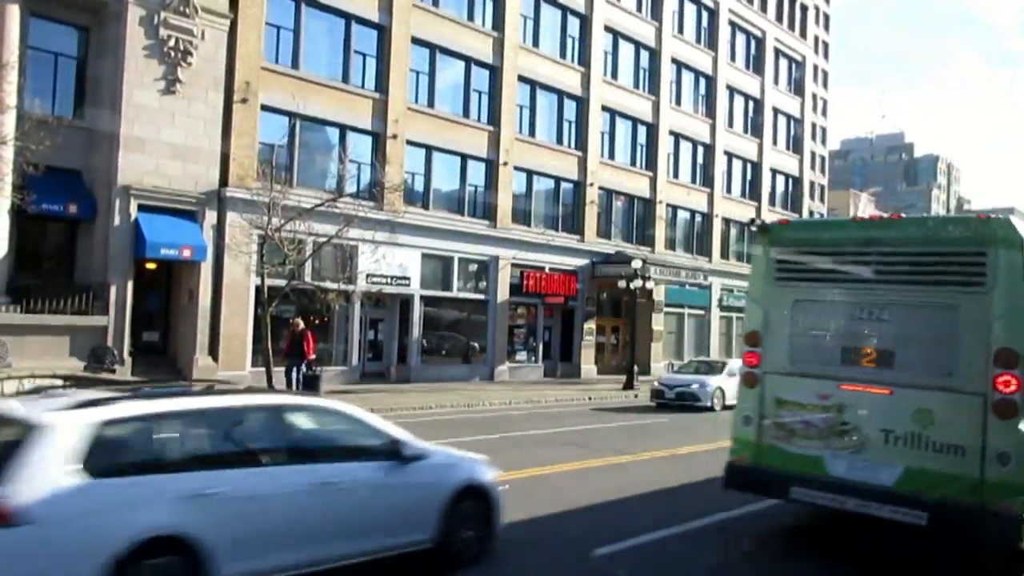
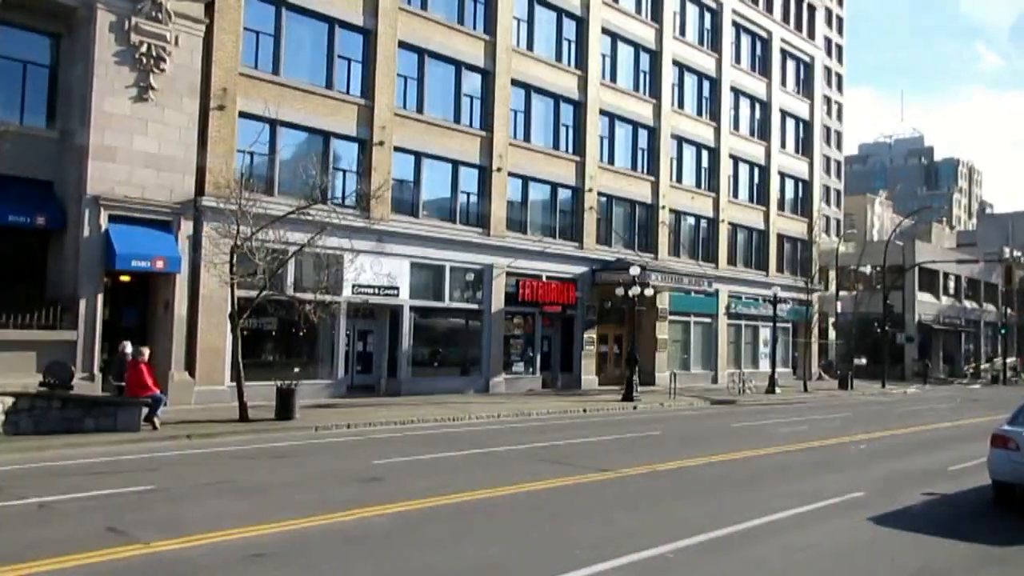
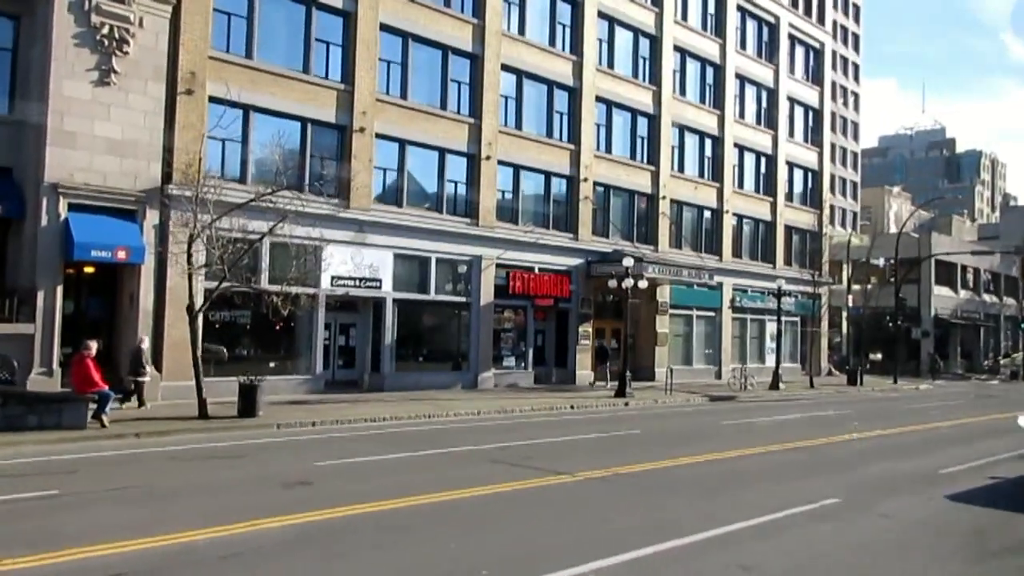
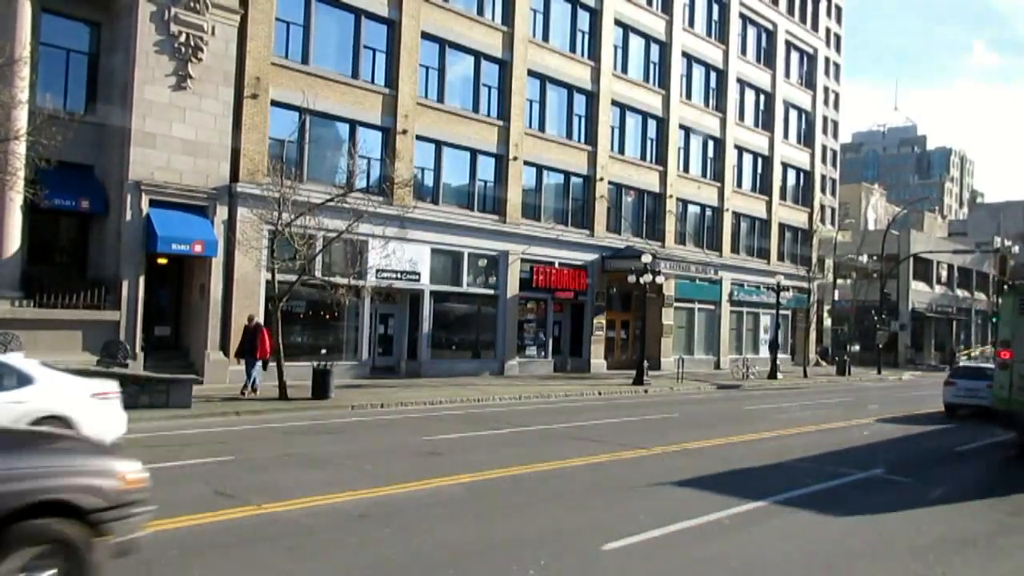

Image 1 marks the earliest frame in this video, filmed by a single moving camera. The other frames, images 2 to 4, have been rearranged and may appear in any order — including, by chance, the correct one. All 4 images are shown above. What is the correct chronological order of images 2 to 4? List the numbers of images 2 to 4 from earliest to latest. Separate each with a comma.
4, 2, 3
